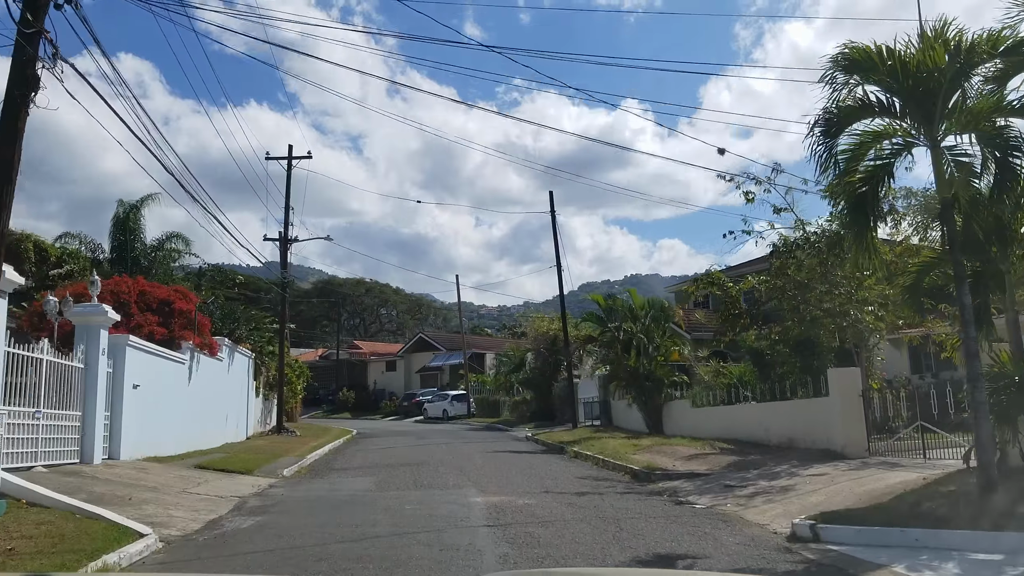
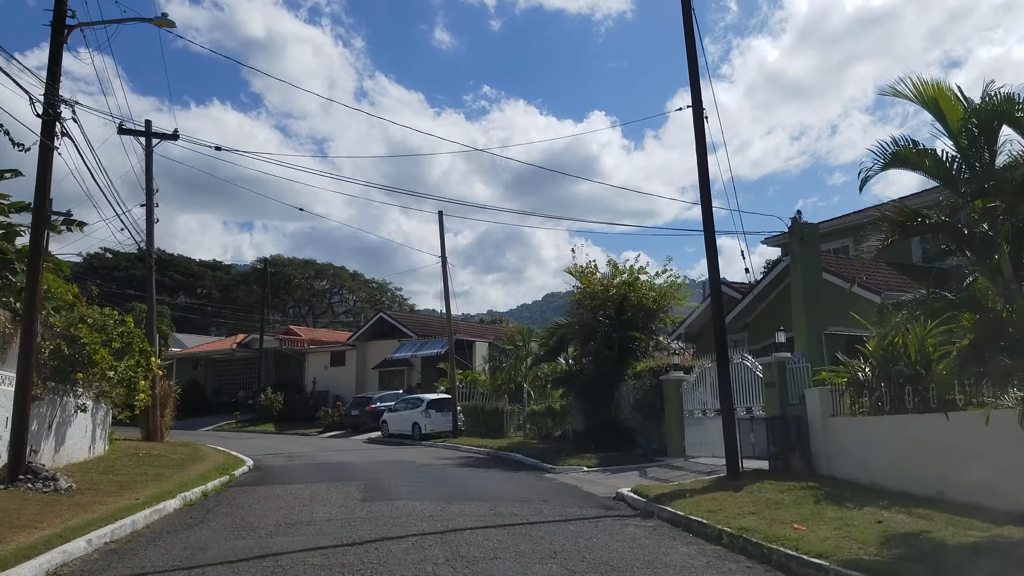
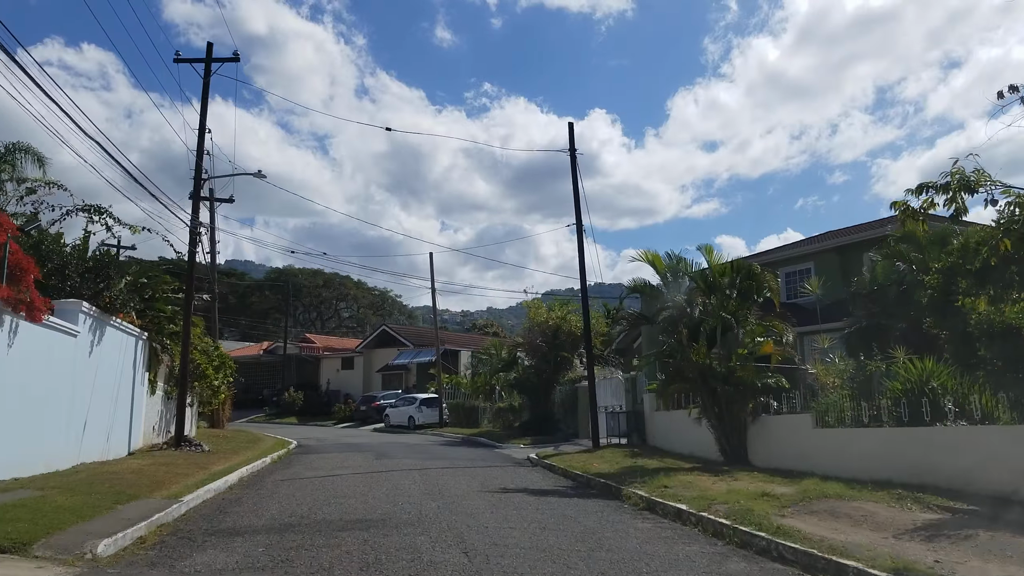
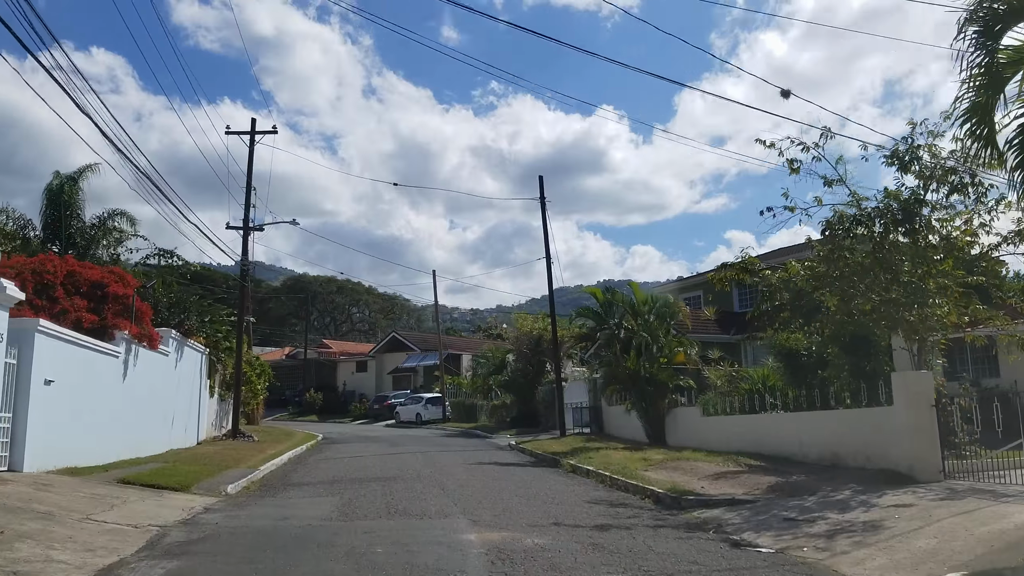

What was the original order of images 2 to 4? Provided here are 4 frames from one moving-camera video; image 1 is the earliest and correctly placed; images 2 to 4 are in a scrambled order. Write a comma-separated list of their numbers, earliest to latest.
4, 3, 2
